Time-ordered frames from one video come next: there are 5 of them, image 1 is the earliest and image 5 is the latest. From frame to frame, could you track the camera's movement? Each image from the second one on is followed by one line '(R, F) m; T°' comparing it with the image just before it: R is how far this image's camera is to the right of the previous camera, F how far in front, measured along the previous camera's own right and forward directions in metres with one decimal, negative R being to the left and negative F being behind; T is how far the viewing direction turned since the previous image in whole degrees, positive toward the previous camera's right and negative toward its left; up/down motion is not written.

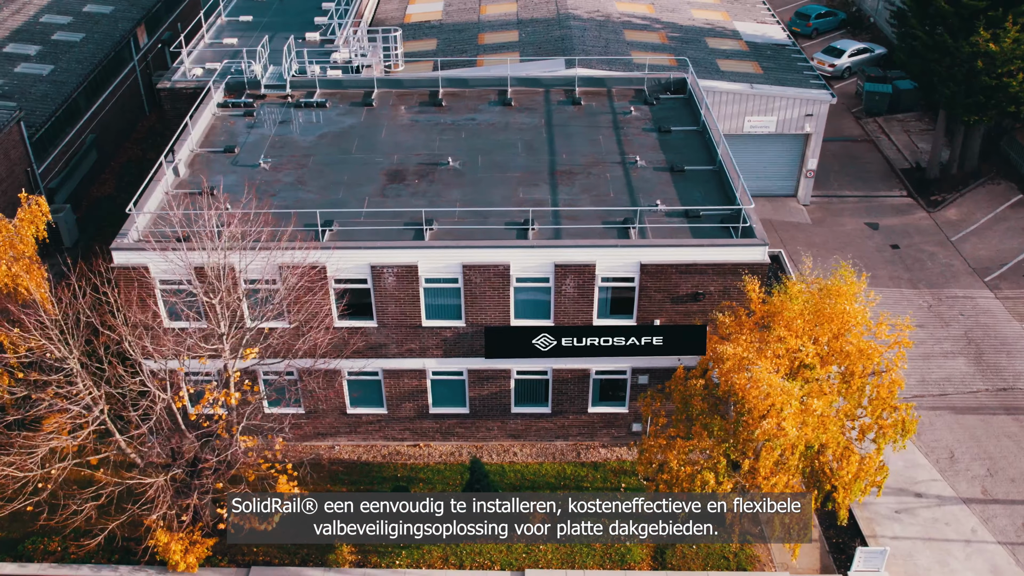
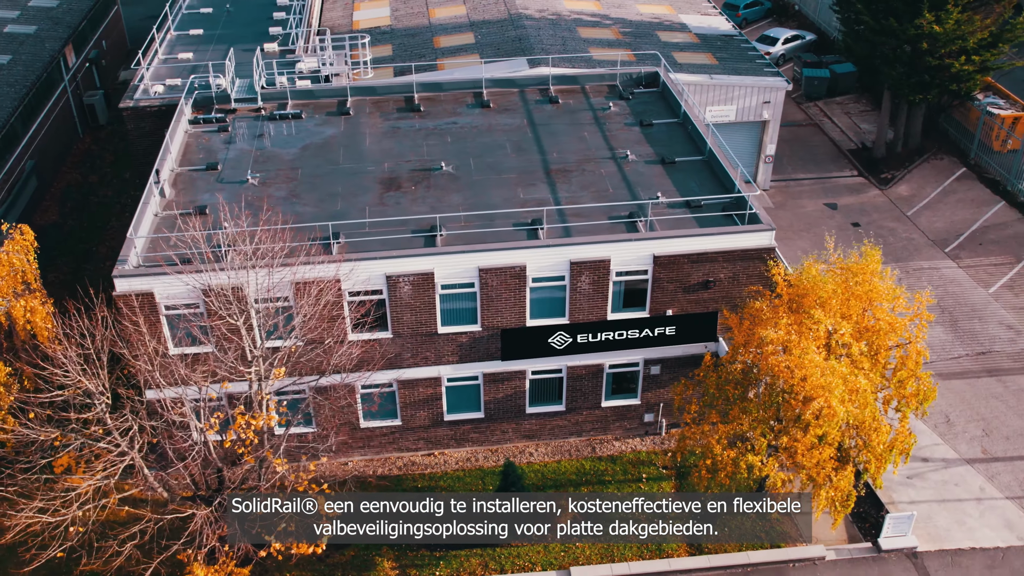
(-2.7, +0.1) m; +6°
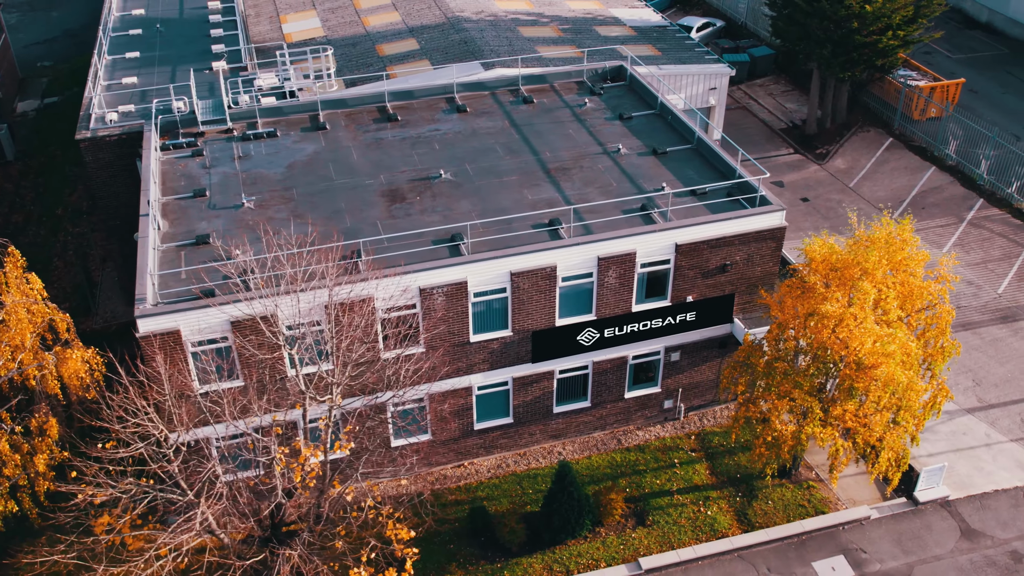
(-4.0, +0.4) m; +8°
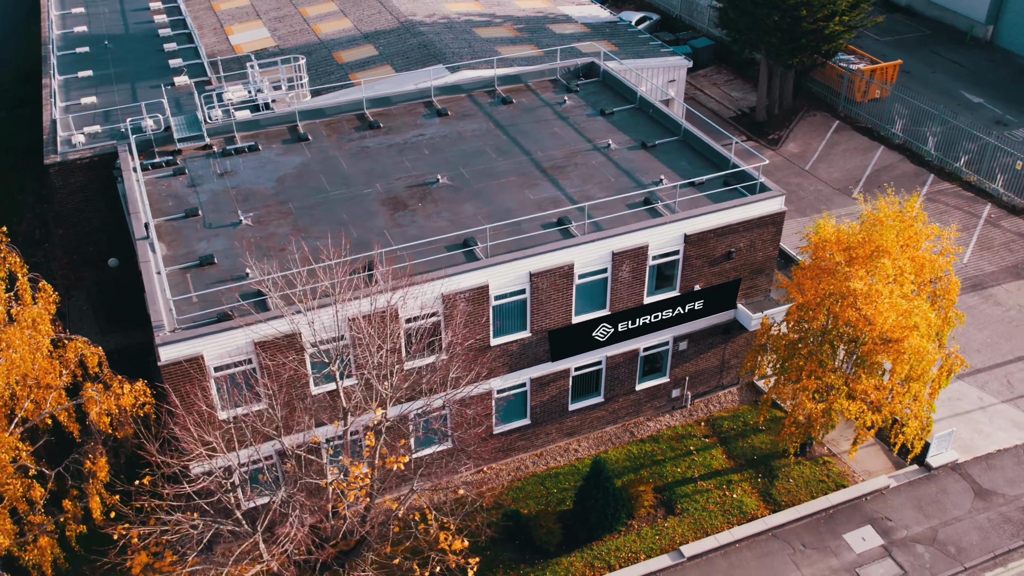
(-2.7, +0.2) m; +6°
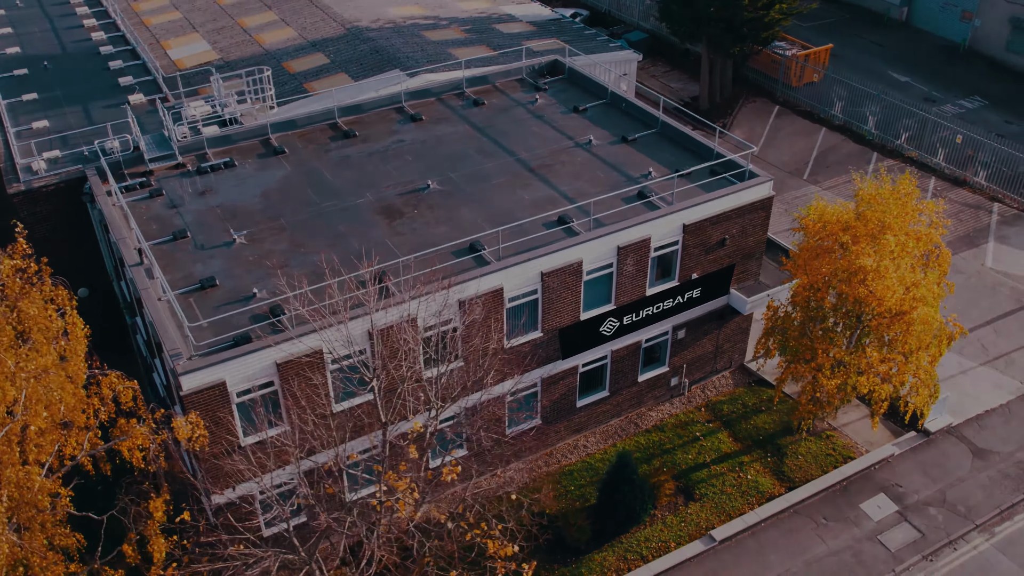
(-2.6, +0.2) m; +6°
